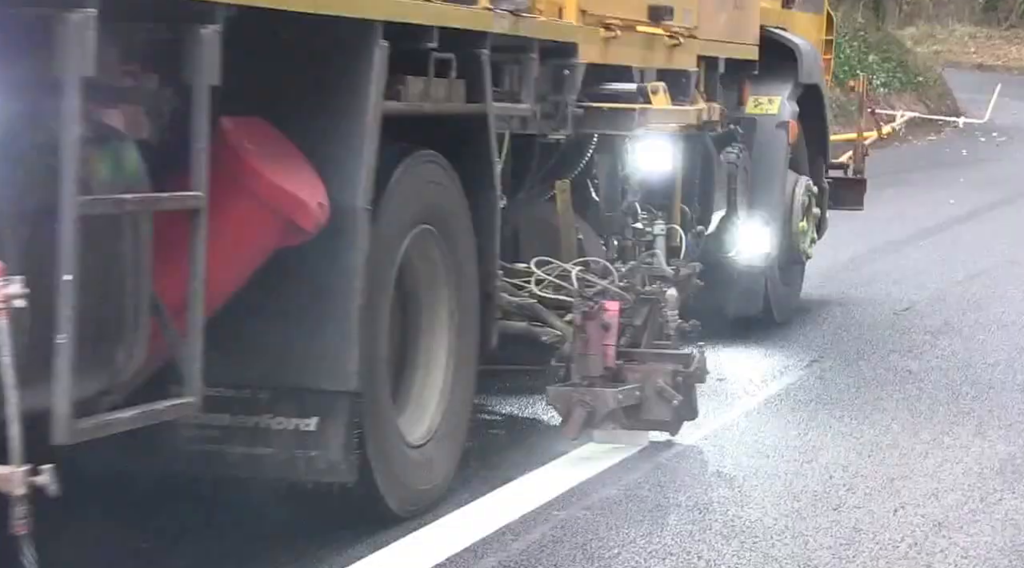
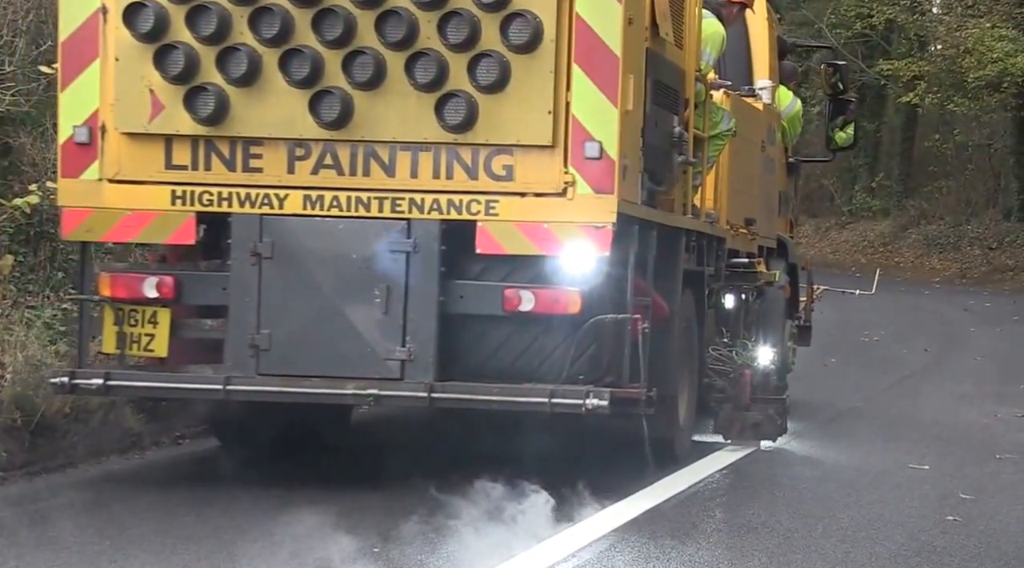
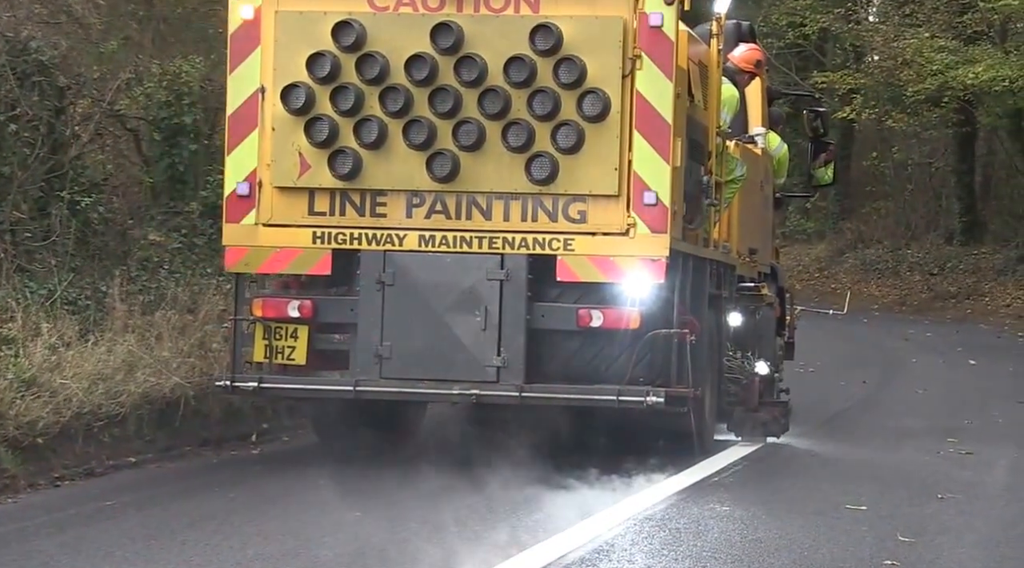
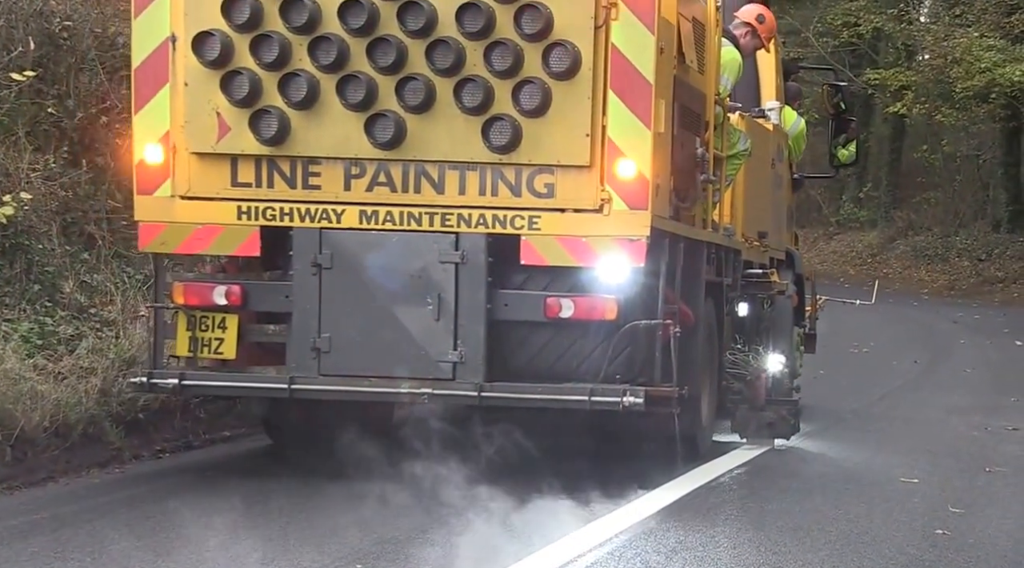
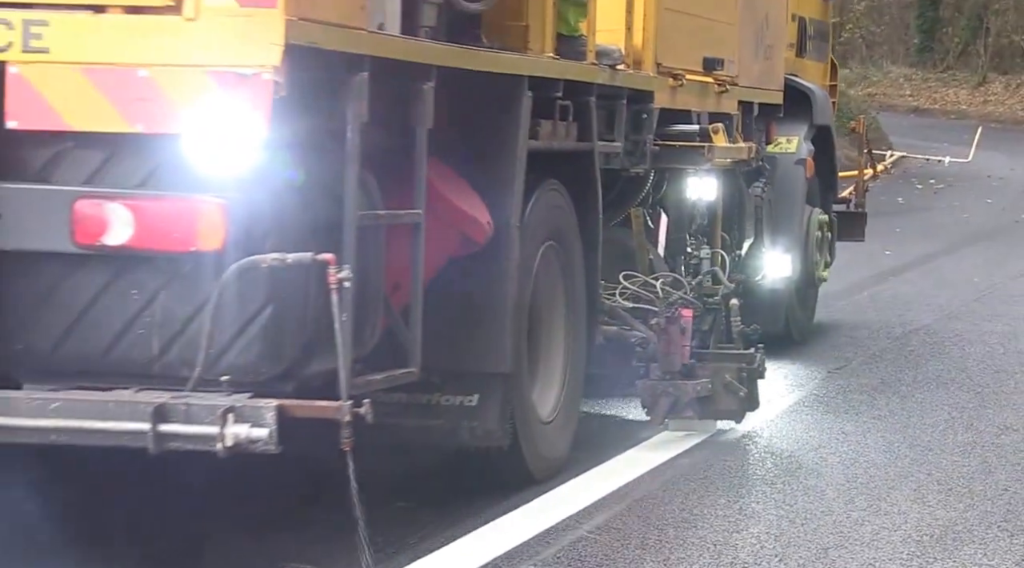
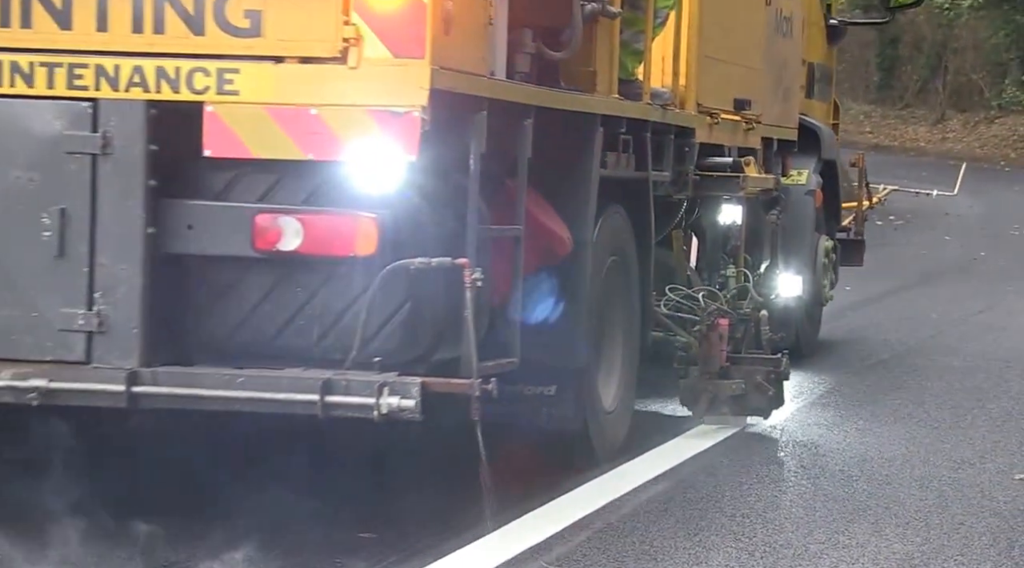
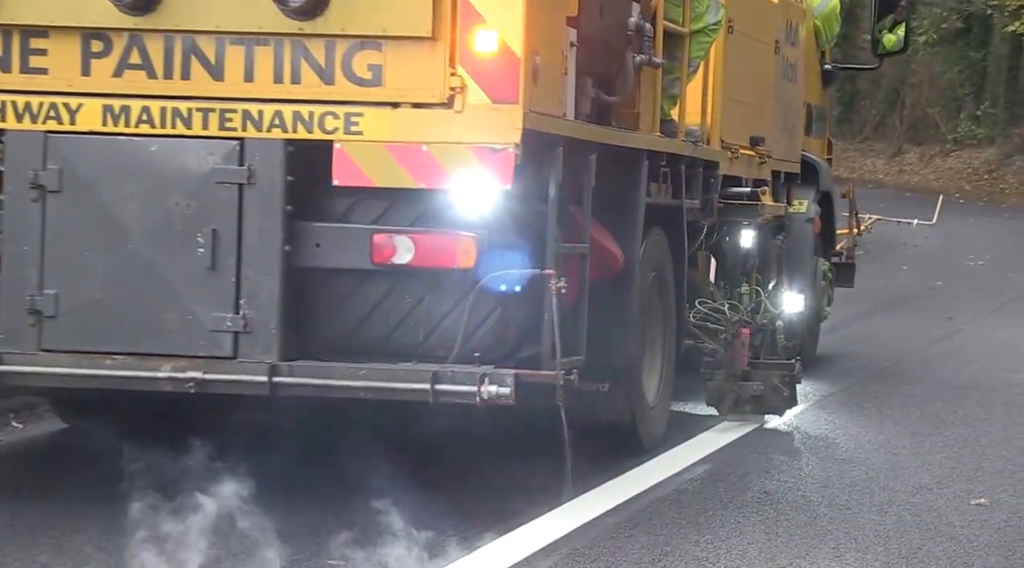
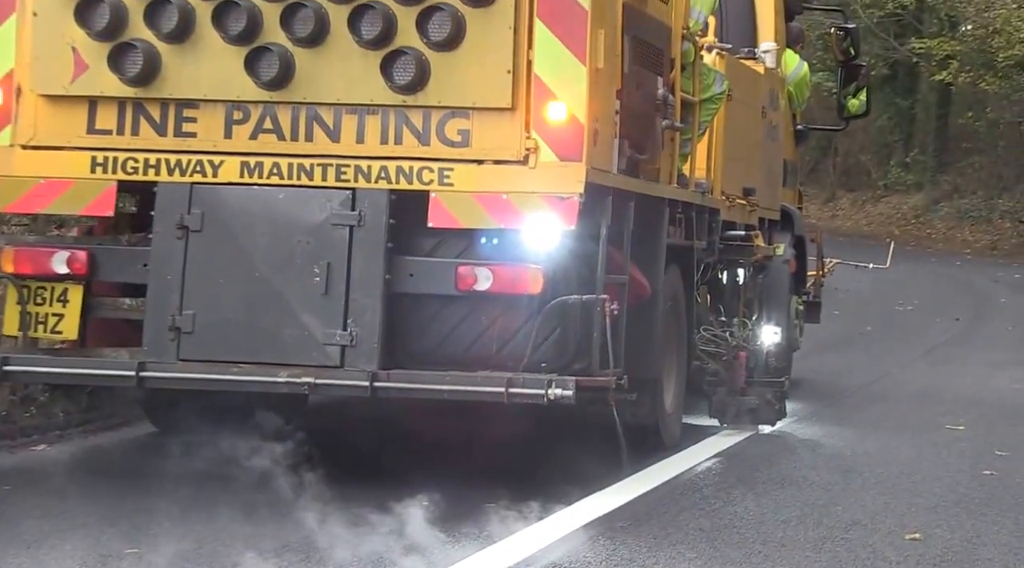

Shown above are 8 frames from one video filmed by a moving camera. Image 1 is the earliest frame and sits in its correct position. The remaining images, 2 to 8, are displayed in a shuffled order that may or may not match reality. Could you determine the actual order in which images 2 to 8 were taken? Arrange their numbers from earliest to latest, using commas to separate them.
5, 6, 7, 8, 2, 4, 3
